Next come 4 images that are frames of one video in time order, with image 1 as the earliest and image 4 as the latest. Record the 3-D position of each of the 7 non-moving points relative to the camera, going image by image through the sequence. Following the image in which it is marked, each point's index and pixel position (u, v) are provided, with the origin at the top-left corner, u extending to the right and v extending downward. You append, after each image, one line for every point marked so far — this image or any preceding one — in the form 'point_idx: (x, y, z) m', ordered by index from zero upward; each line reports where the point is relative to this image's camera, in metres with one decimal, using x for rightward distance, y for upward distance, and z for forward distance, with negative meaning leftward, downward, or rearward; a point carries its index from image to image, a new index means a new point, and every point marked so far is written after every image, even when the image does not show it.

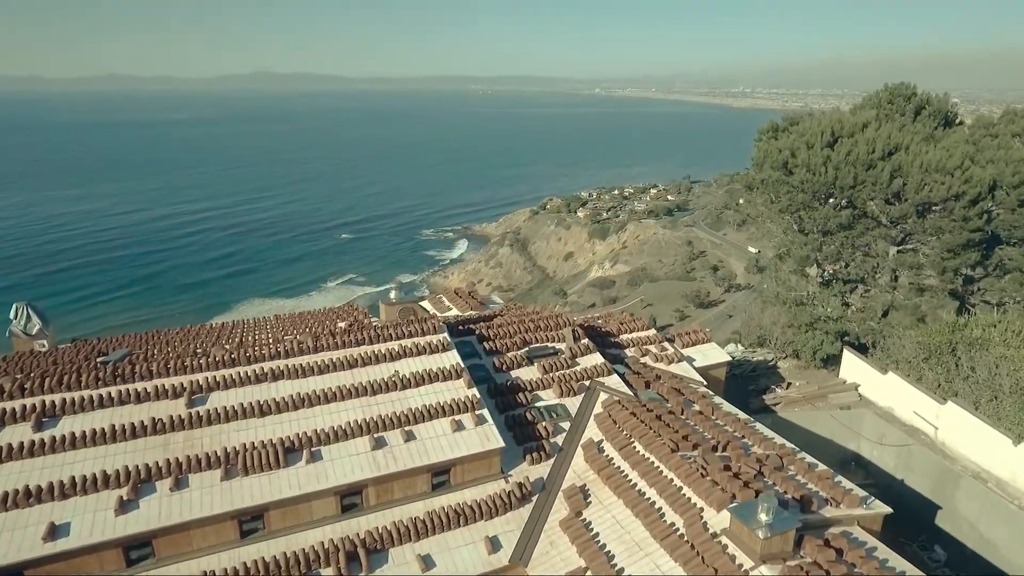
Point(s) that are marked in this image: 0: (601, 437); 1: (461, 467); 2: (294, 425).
0: (+2.5, -4.2, +17.9) m
1: (-1.3, -4.5, +15.9) m
2: (-5.4, -3.4, +15.9) m
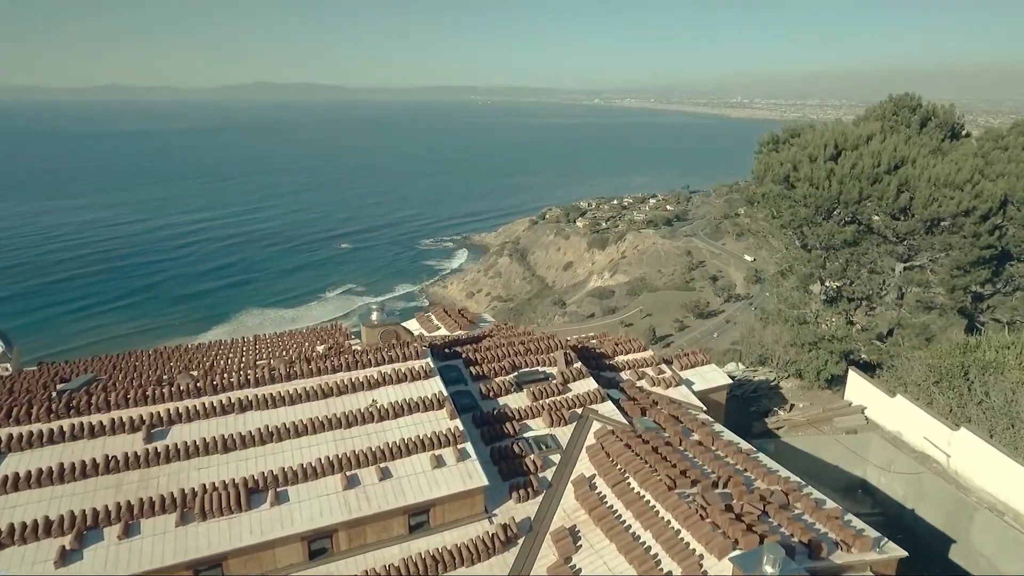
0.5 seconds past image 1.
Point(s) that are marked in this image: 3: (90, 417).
0: (+2.1, -4.8, +16.7) m
1: (-1.6, -5.1, +14.7) m
2: (-5.8, -4.0, +14.7) m
3: (-10.2, -3.1, +15.3) m
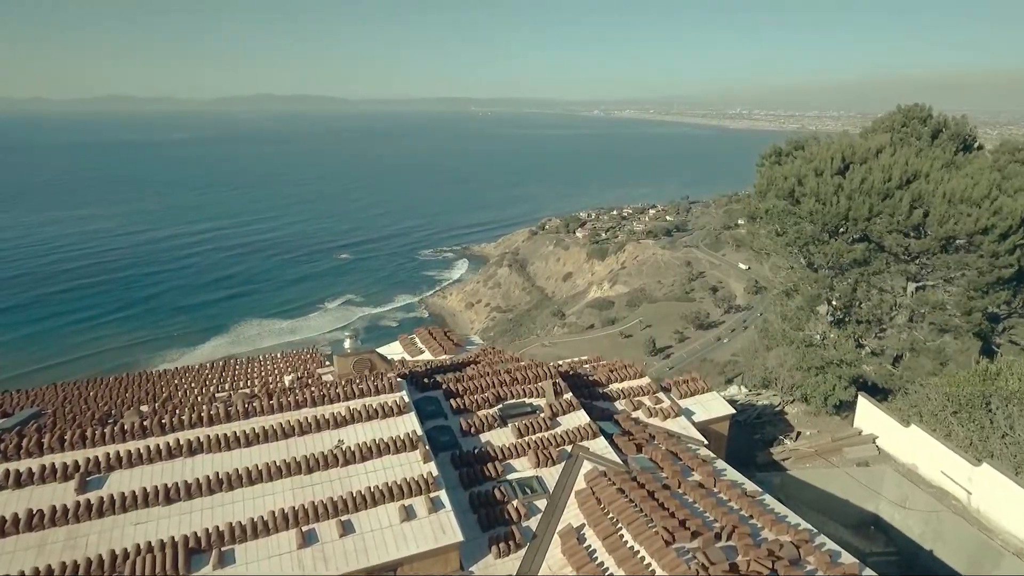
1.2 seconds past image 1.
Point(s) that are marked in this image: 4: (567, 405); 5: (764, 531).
0: (+1.7, -5.5, +15.0) m
1: (-2.1, -5.7, +13.1) m
2: (-6.3, -4.7, +13.1) m
3: (-10.6, -3.8, +13.7) m
4: (+1.7, -3.5, +19.0) m
5: (+6.0, -5.8, +15.2) m
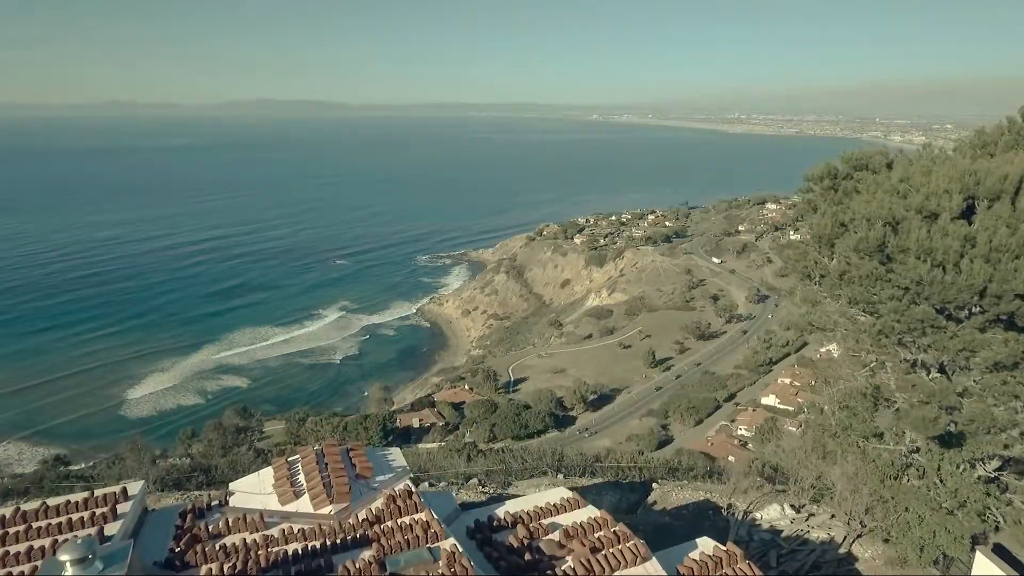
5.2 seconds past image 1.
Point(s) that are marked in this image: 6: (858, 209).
0: (-0.1, -8.1, +5.8) m
1: (-3.9, -8.3, +3.9) m
2: (-8.1, -7.3, +3.9) m
3: (-12.4, -6.4, +4.5) m
4: (-0.1, -6.1, +9.8) m
5: (+4.2, -8.4, +6.0) m
6: (+9.3, +2.2, +17.2) m
